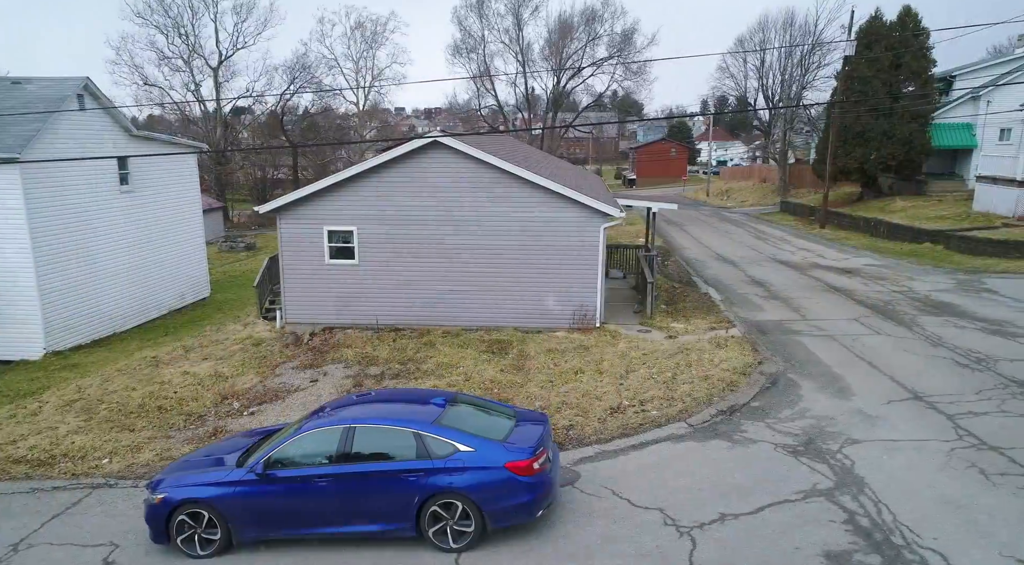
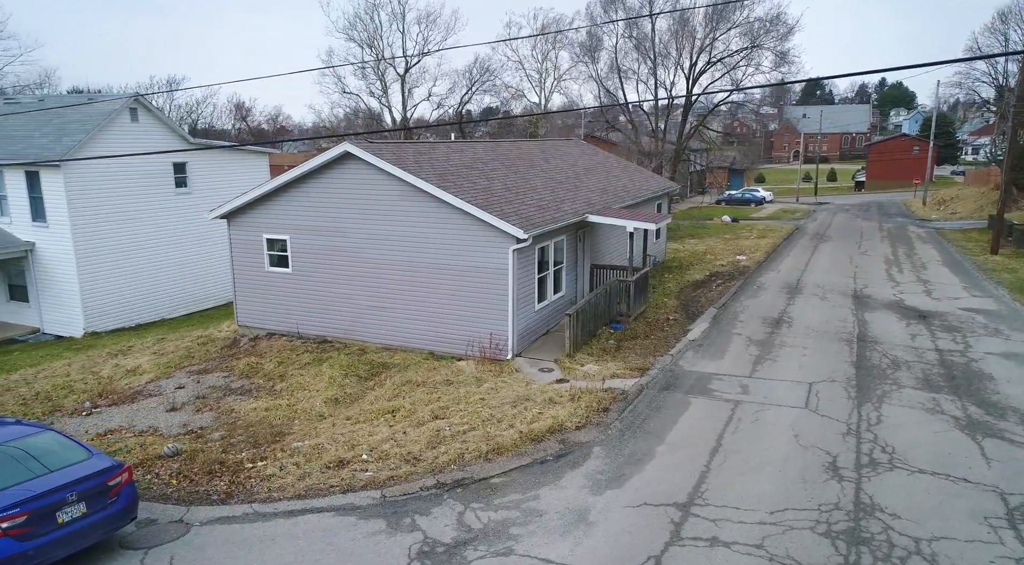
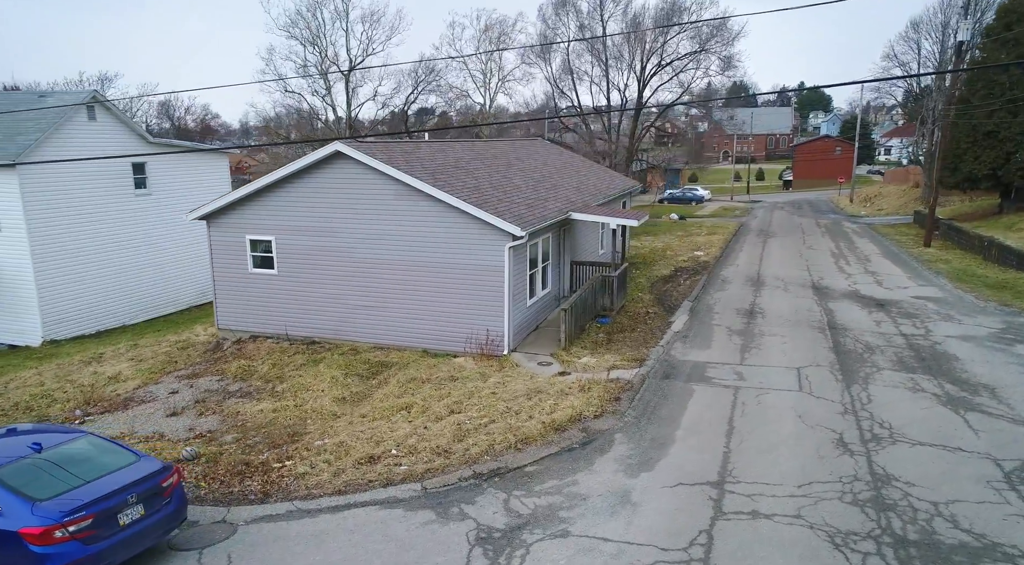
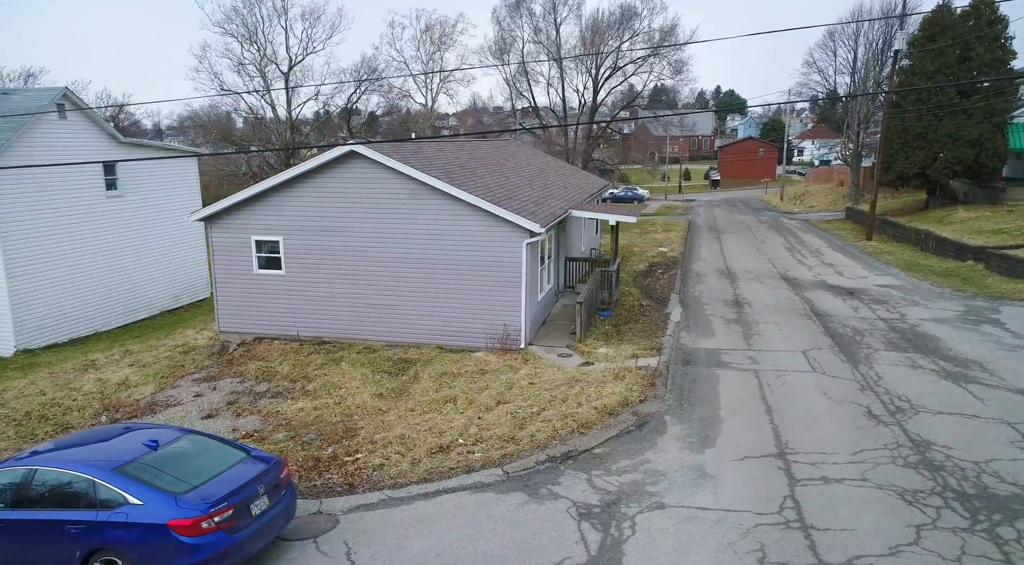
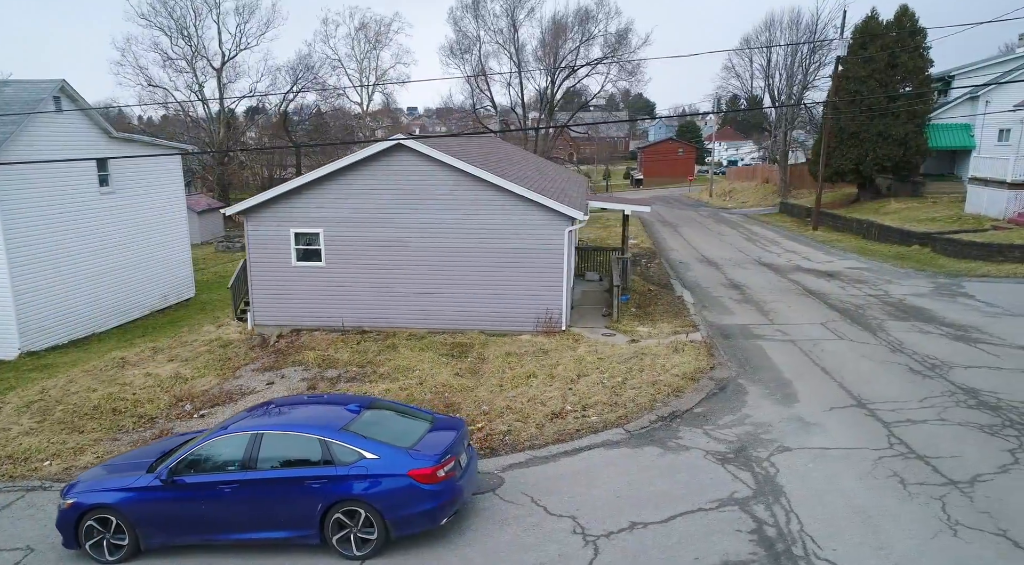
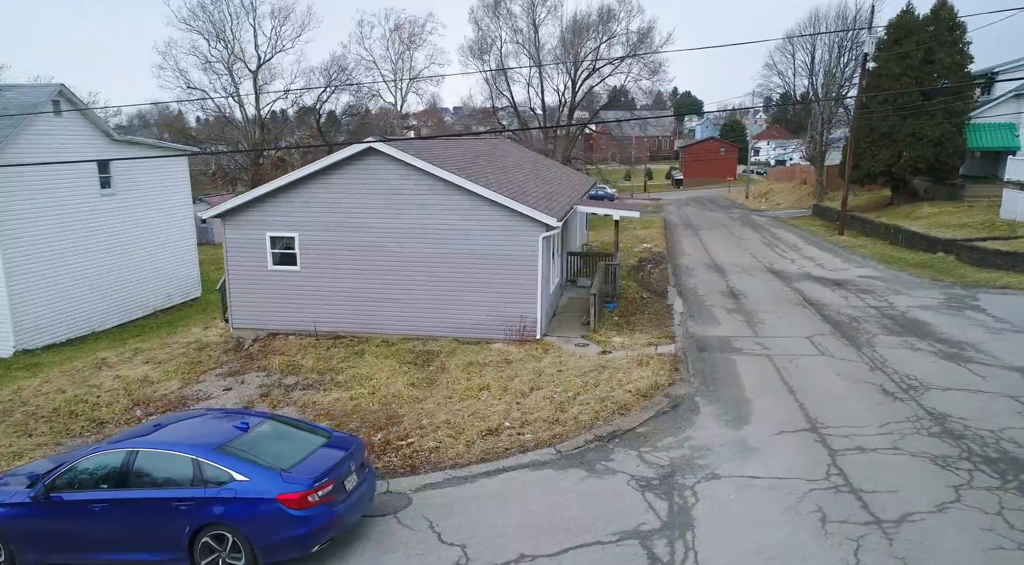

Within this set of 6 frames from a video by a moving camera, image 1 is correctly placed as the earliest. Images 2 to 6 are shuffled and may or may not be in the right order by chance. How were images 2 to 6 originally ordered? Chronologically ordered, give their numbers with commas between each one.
5, 6, 4, 3, 2
